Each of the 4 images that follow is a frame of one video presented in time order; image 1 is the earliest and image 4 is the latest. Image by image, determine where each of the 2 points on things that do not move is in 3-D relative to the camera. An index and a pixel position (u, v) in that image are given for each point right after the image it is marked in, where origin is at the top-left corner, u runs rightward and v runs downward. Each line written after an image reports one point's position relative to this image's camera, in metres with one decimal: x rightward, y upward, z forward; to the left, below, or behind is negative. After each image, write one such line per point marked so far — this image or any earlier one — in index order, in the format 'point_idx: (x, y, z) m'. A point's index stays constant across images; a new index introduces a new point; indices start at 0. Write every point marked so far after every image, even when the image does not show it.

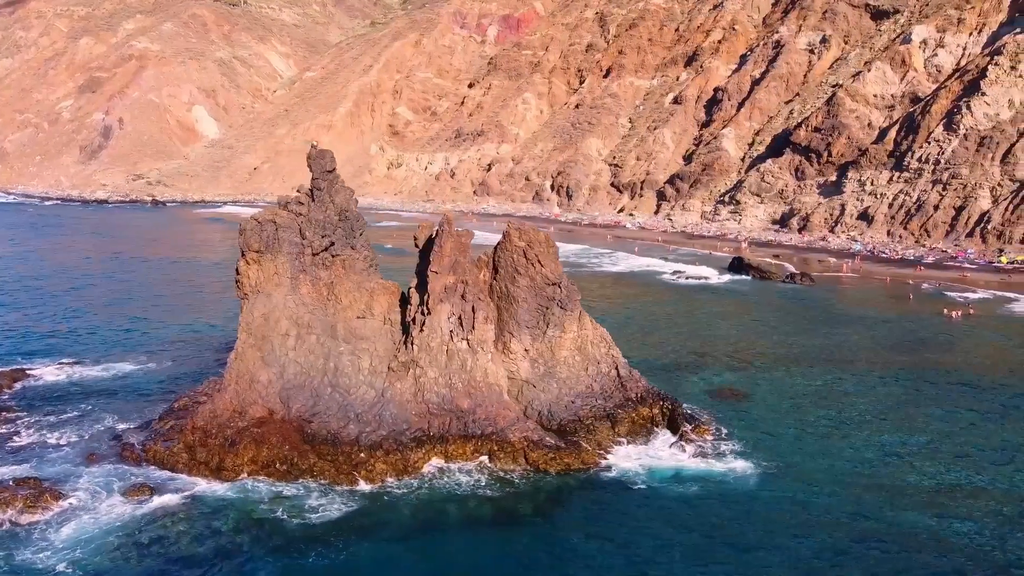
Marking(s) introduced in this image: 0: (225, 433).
0: (-6.2, -3.2, +16.4) m
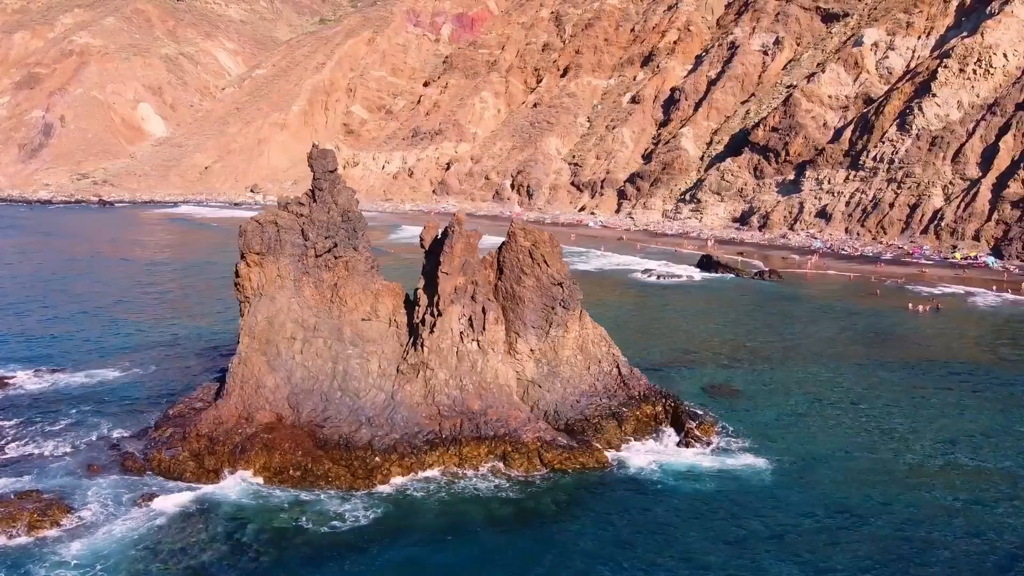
0: (-5.9, -3.2, +16.0) m
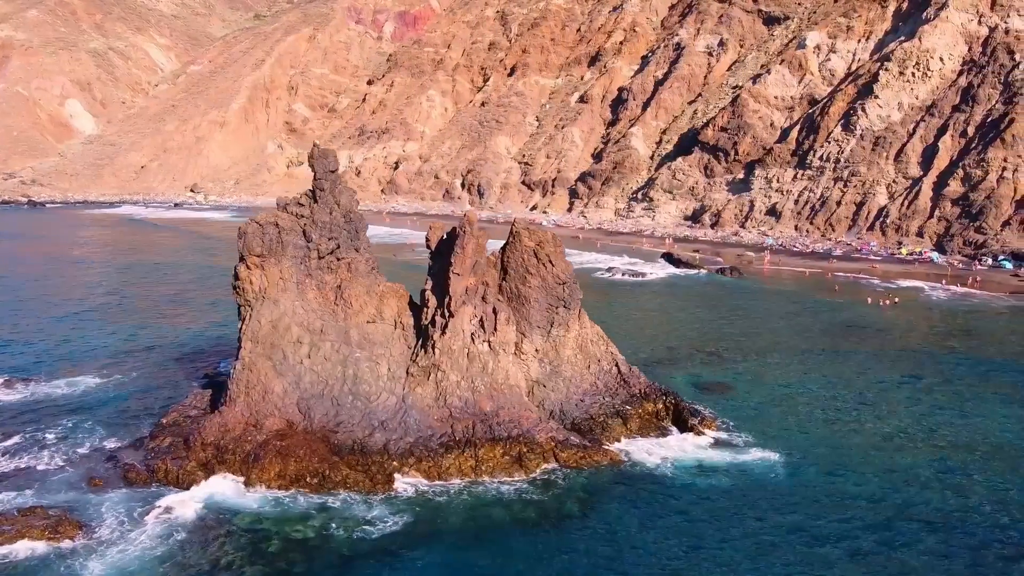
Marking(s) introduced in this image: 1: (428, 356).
0: (-5.5, -3.3, +15.6) m
1: (-1.9, -1.5, +17.1) m
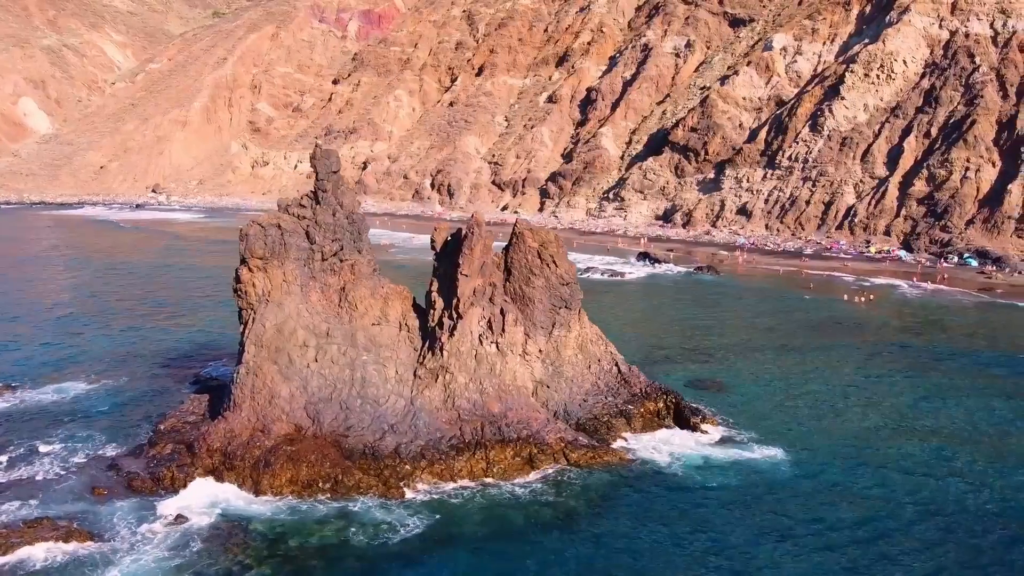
0: (-5.3, -3.4, +15.3) m
1: (-1.7, -1.6, +17.0) m
